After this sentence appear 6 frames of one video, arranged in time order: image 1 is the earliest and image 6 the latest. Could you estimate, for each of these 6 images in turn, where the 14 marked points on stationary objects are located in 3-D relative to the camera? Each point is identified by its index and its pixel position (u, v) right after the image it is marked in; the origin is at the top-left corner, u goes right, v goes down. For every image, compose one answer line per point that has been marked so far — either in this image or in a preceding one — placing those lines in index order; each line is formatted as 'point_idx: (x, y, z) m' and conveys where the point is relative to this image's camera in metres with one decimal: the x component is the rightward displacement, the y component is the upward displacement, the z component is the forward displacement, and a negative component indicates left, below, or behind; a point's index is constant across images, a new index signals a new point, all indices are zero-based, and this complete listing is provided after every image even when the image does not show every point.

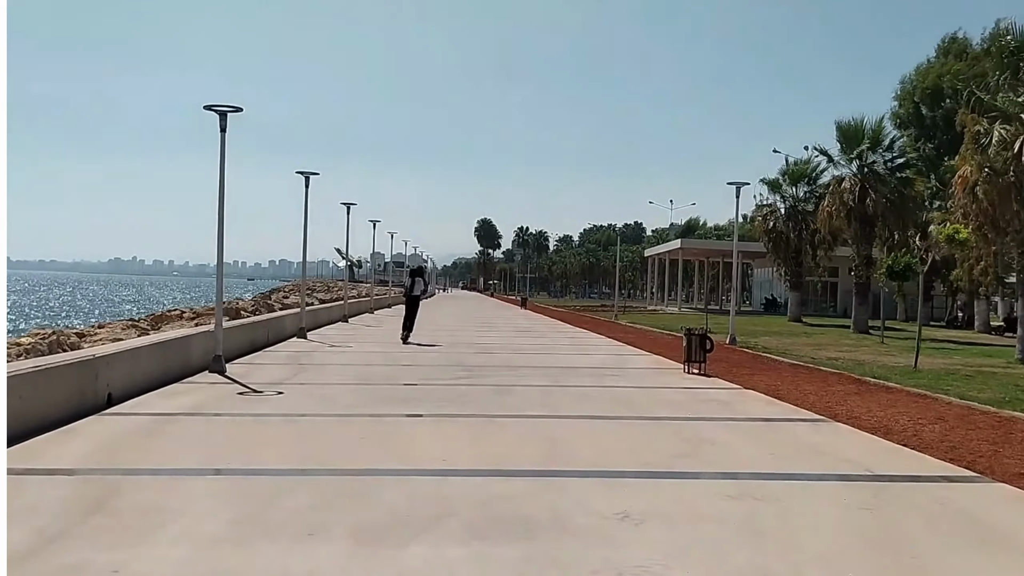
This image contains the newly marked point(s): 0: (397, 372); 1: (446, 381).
0: (-2.0, -1.5, +16.5) m
1: (-1.1, -1.5, +15.3) m
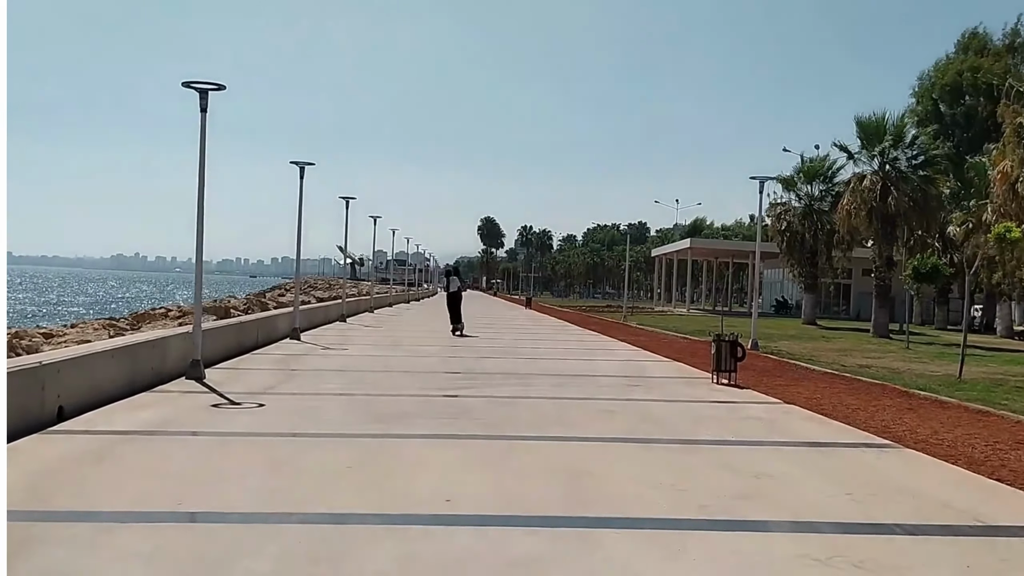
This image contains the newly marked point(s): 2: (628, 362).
0: (-1.8, -1.5, +14.9) m
1: (-0.9, -1.5, +13.7) m
2: (+2.4, -1.5, +19.1) m
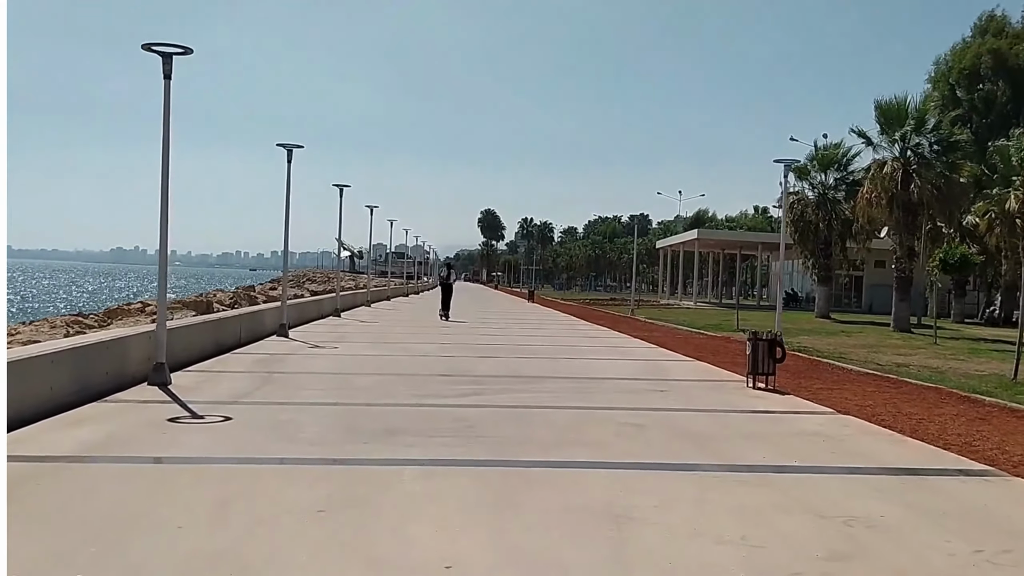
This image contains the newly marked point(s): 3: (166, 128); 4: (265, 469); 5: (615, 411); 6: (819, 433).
0: (-1.7, -1.4, +13.1) m
1: (-0.8, -1.4, +11.8) m
2: (+2.5, -1.4, +17.3) m
3: (-4.6, +2.1, +12.6) m
4: (-2.0, -1.4, +7.6) m
5: (+1.2, -1.4, +11.0) m
6: (+3.2, -1.5, +9.8) m
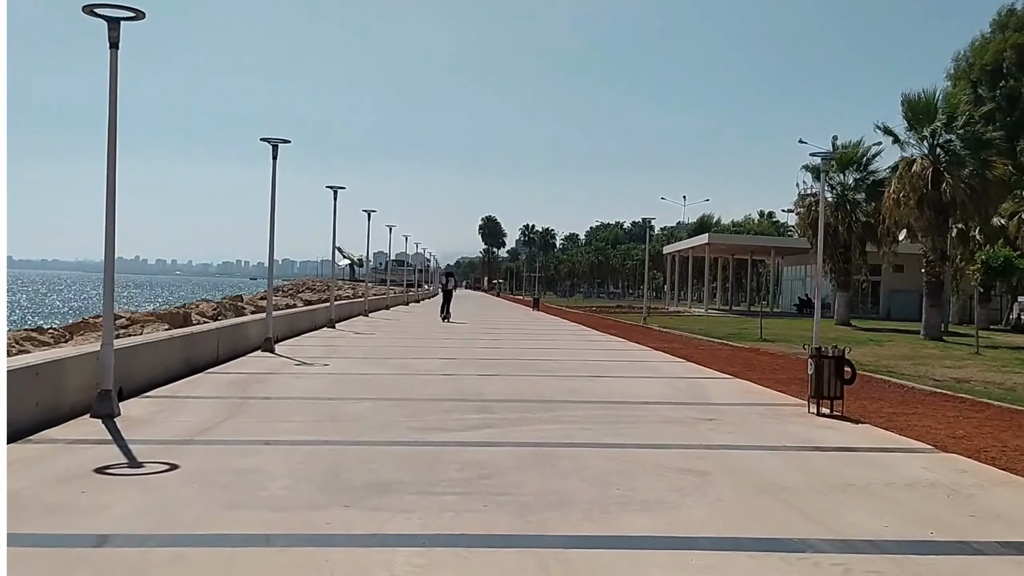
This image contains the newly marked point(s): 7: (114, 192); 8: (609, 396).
0: (-1.5, -1.5, +10.9) m
1: (-0.6, -1.5, +9.6) m
2: (+2.7, -1.5, +15.1) m
3: (-4.4, +2.0, +10.4) m
4: (-1.8, -1.5, +5.4) m
5: (+1.4, -1.5, +8.8) m
6: (+3.4, -1.6, +7.6) m
7: (-4.4, +1.1, +10.5) m
8: (+1.3, -1.5, +13.0) m
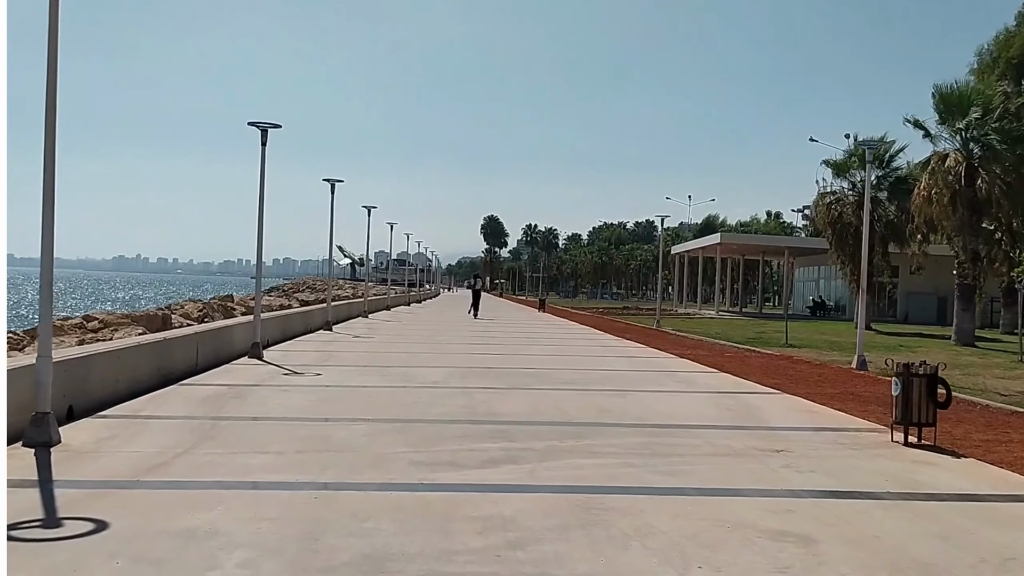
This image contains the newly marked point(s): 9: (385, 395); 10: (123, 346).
0: (-1.3, -1.5, +8.9) m
1: (-0.3, -1.5, +7.7) m
2: (+2.9, -1.5, +13.2) m
3: (-4.1, +2.0, +8.5) m
4: (-1.5, -1.5, +3.5) m
5: (+1.6, -1.5, +6.8) m
6: (+3.6, -1.6, +5.7) m
7: (-4.2, +1.1, +8.5) m
8: (+1.6, -1.5, +11.1) m
9: (-1.7, -1.4, +12.8) m
10: (-5.0, -0.7, +12.2) m
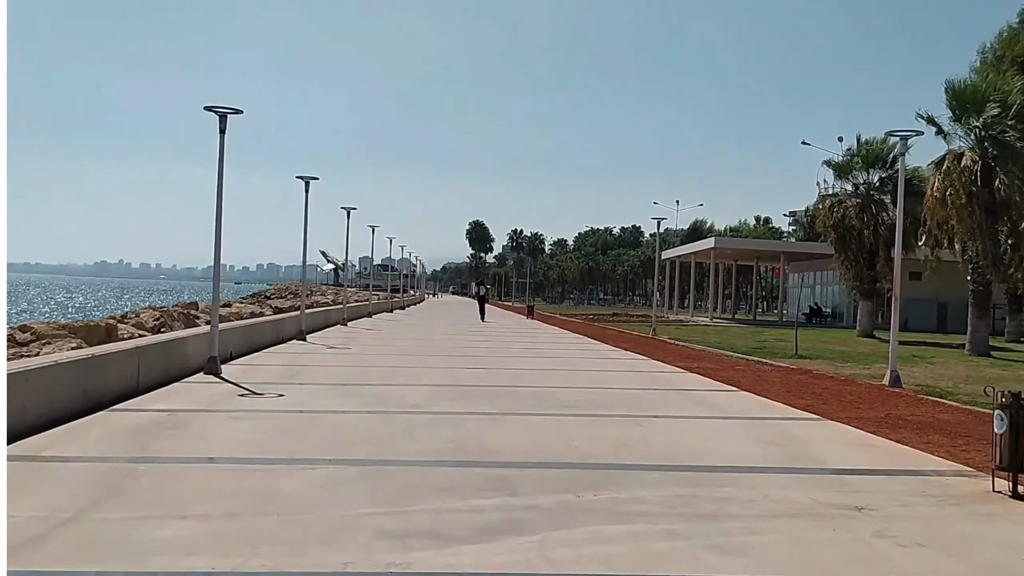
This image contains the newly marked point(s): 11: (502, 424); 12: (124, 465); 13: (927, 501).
0: (-1.3, -1.6, +6.8) m
1: (-0.3, -1.6, +5.6) m
2: (+2.9, -1.6, +11.1) m
3: (-4.1, +1.9, +6.3) m
4: (-1.5, -1.6, +1.3) m
5: (+1.7, -1.6, +4.7) m
6: (+3.7, -1.6, +3.6) m
7: (-4.1, +1.0, +6.4) m
8: (+1.6, -1.6, +9.0) m
9: (-1.8, -1.5, +10.6) m
10: (-5.1, -0.8, +10.1) m
11: (-0.1, -1.5, +10.9) m
12: (-3.3, -1.5, +8.1) m
13: (+3.2, -1.6, +7.3) m
